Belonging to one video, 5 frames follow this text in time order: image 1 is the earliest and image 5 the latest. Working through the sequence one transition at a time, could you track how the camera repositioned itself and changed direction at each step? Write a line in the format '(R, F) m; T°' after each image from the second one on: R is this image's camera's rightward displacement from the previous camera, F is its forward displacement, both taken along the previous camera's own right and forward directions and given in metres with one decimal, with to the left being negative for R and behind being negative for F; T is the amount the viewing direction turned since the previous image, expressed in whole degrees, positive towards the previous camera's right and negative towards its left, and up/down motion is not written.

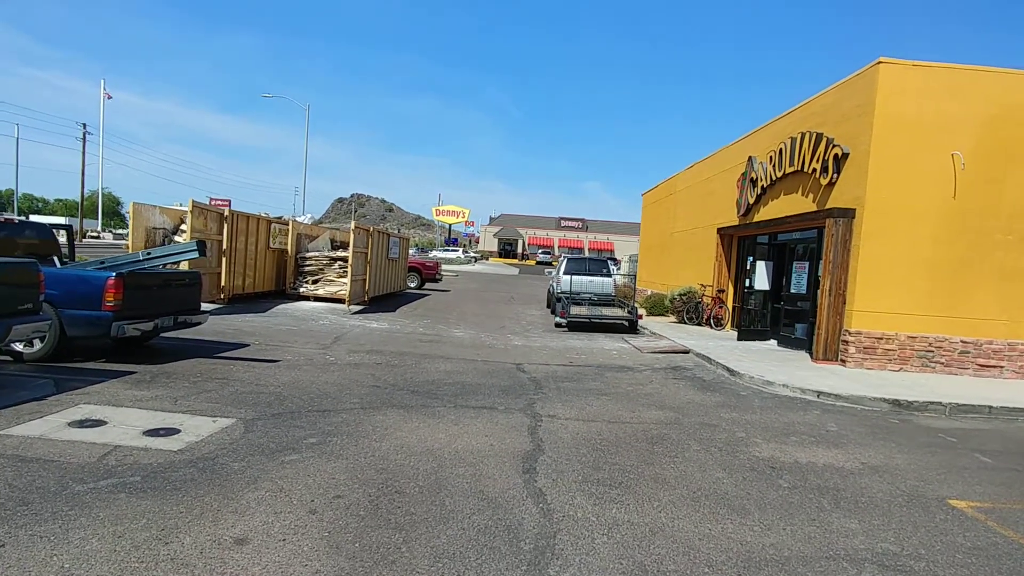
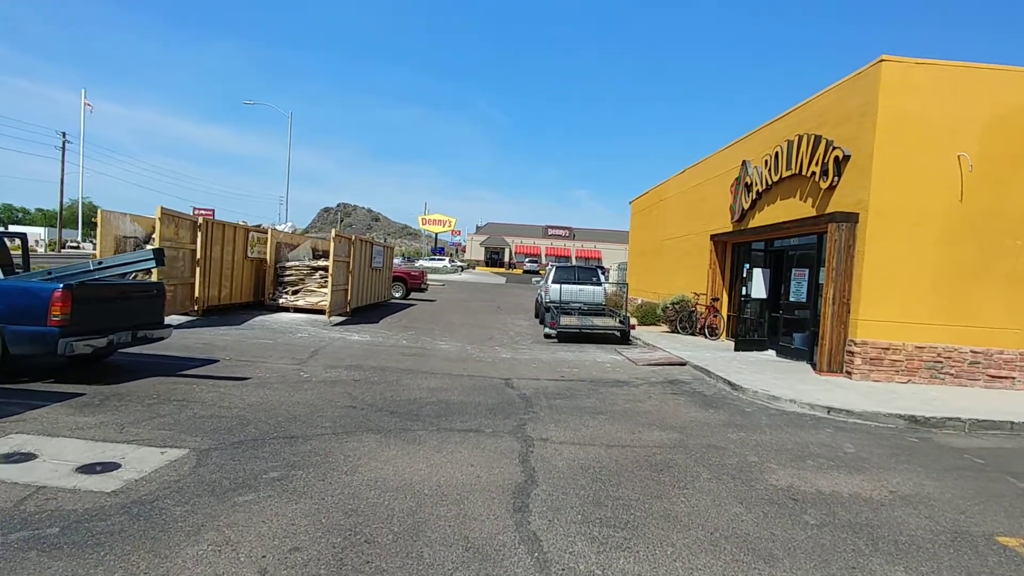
(0.0, +0.6) m; +1°
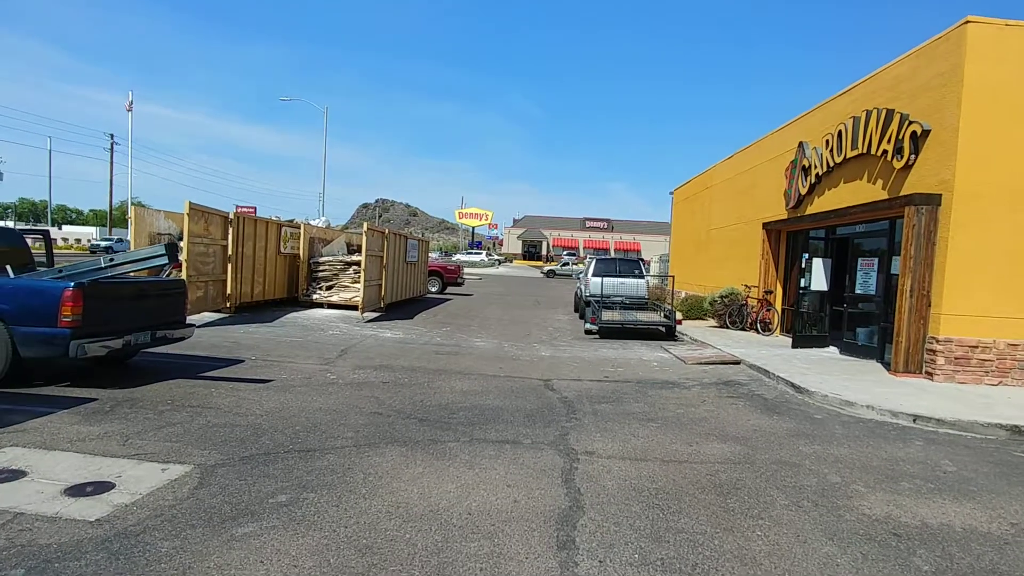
(0.0, +0.7) m; -4°
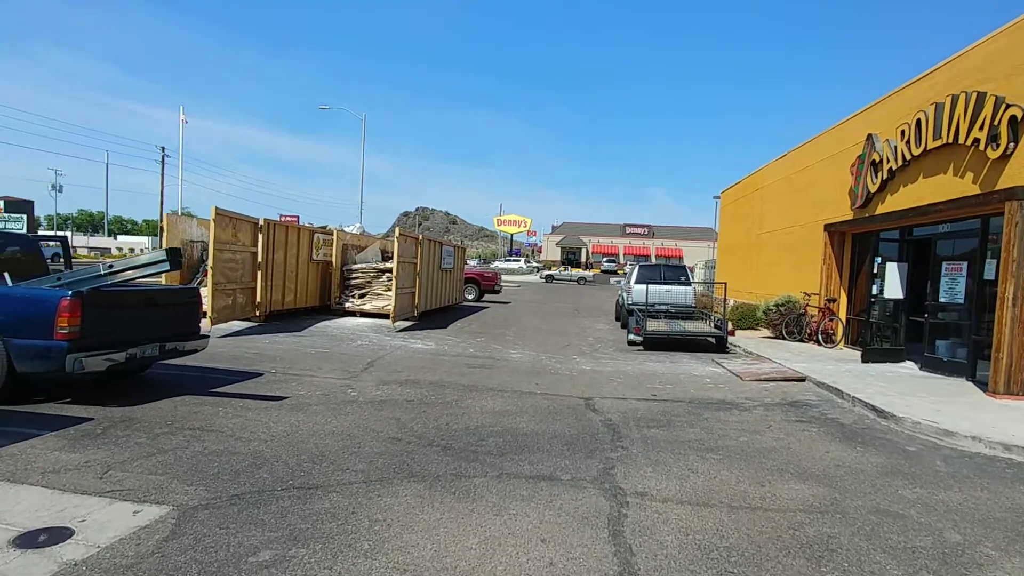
(0.0, +0.9) m; -4°
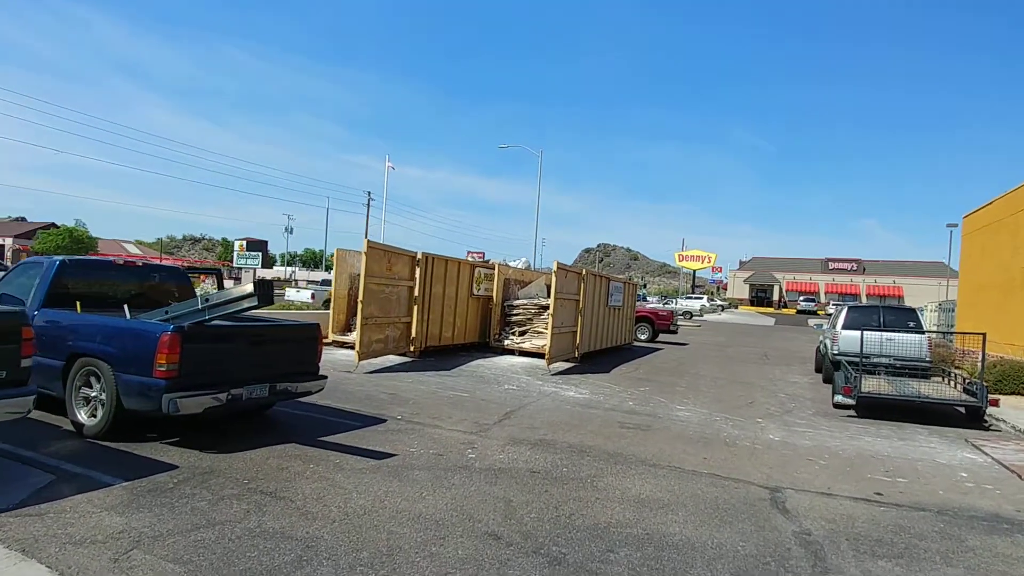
(+0.3, +1.7) m; -17°
